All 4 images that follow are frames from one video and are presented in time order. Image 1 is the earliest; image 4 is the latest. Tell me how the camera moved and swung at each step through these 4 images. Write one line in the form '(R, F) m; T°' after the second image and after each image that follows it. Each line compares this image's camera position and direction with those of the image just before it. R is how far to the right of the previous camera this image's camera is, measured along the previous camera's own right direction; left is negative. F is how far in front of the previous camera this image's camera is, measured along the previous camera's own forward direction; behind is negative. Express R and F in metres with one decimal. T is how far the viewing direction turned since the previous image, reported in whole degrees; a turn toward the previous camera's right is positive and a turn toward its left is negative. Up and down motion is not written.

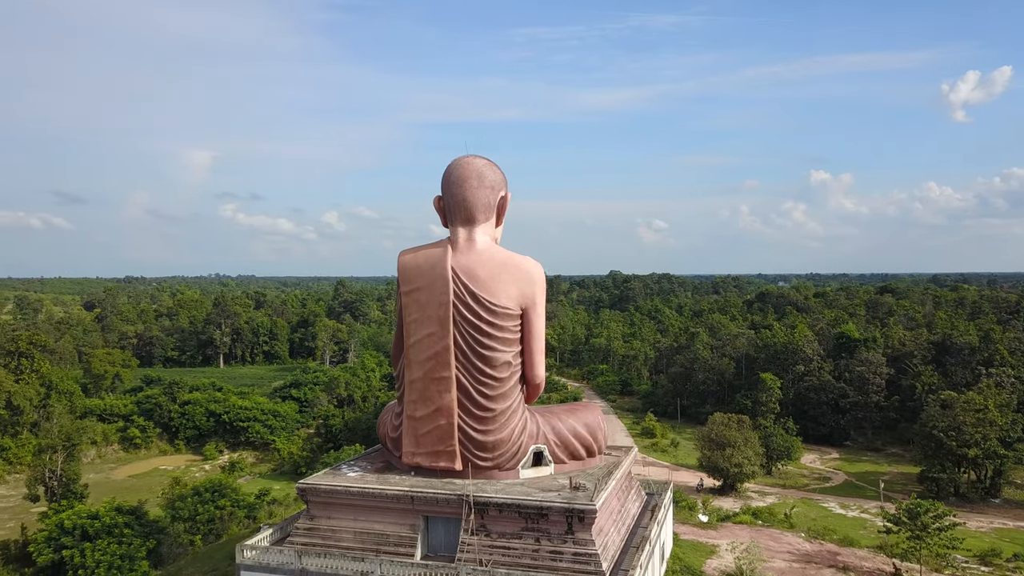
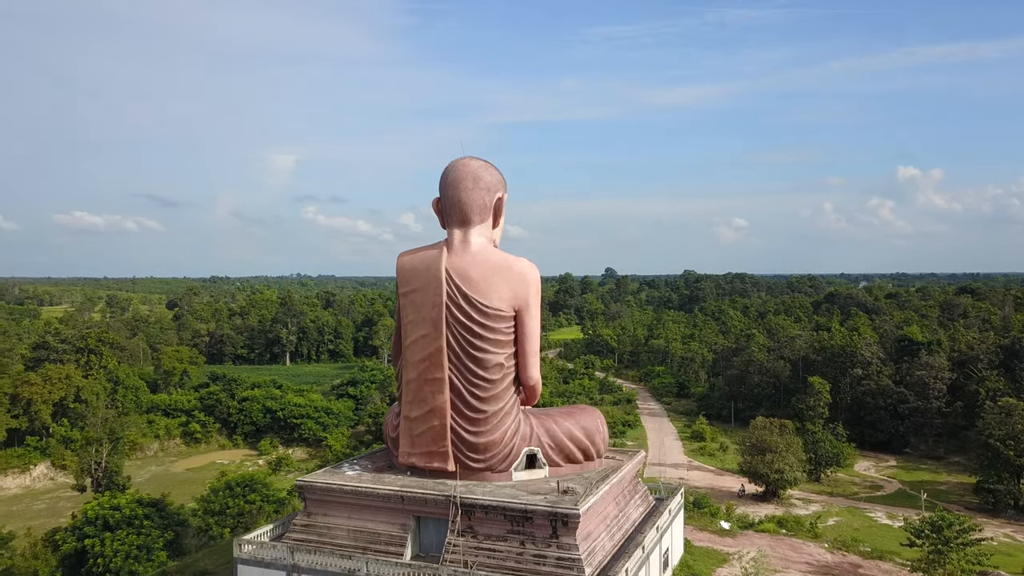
(+1.1, +0.1) m; -5°
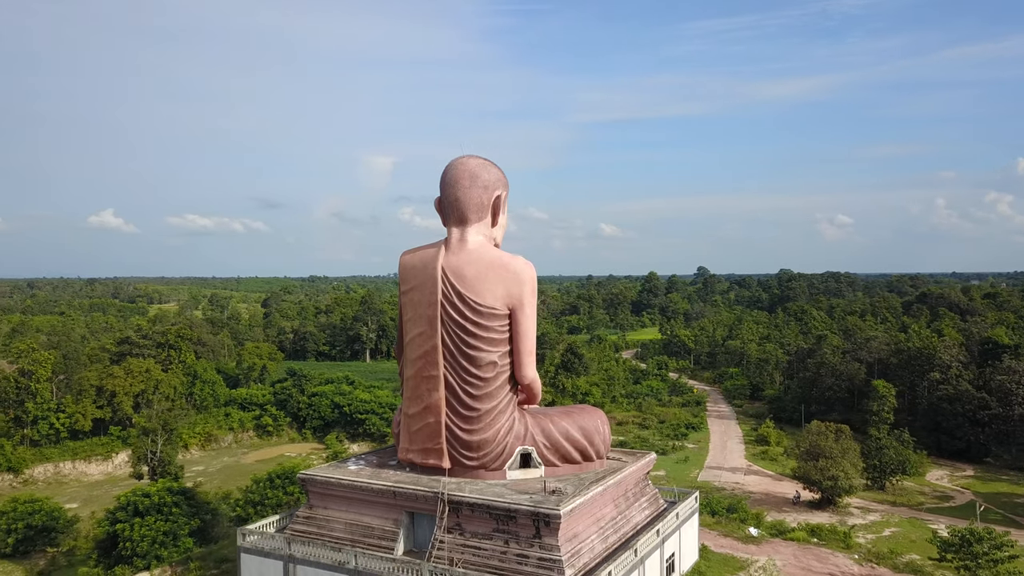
(+1.3, +0.1) m; -6°
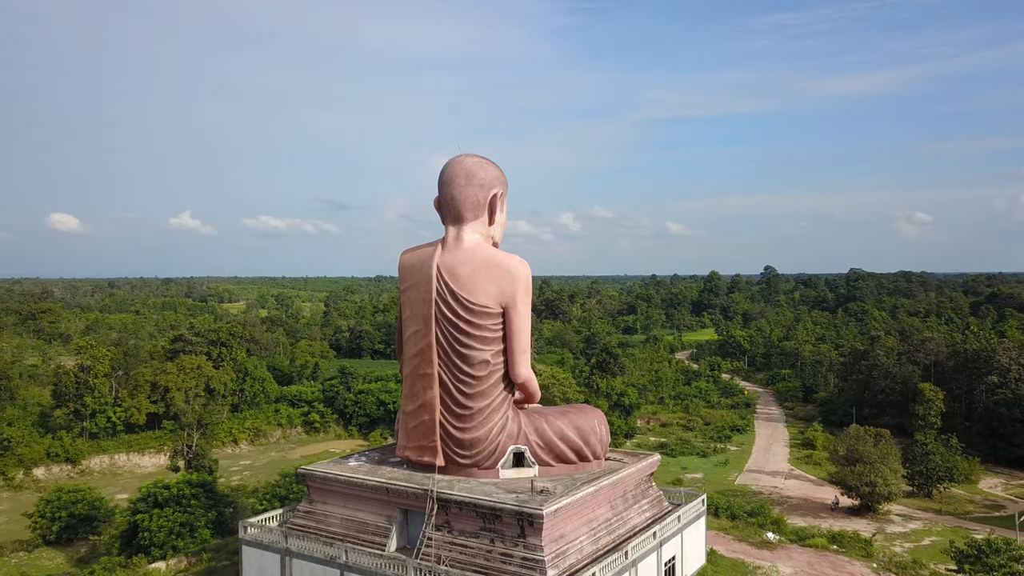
(+0.9, +0.1) m; -5°
